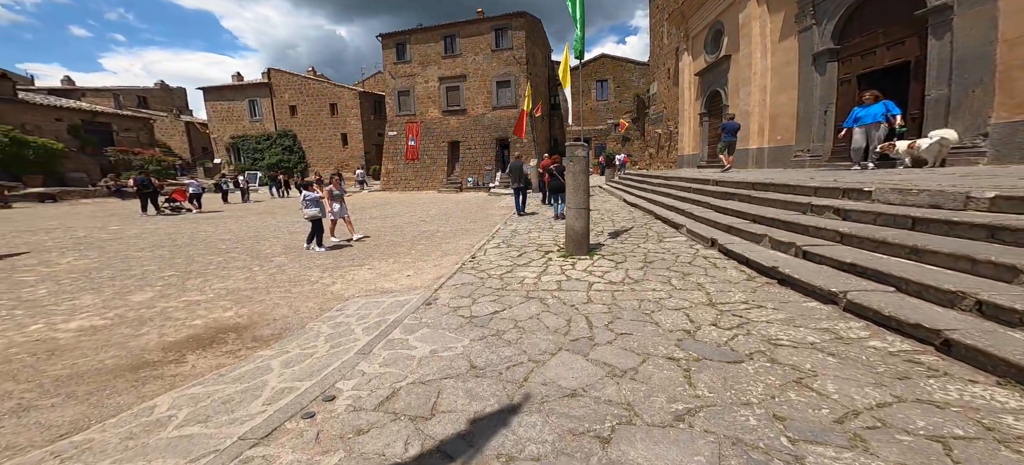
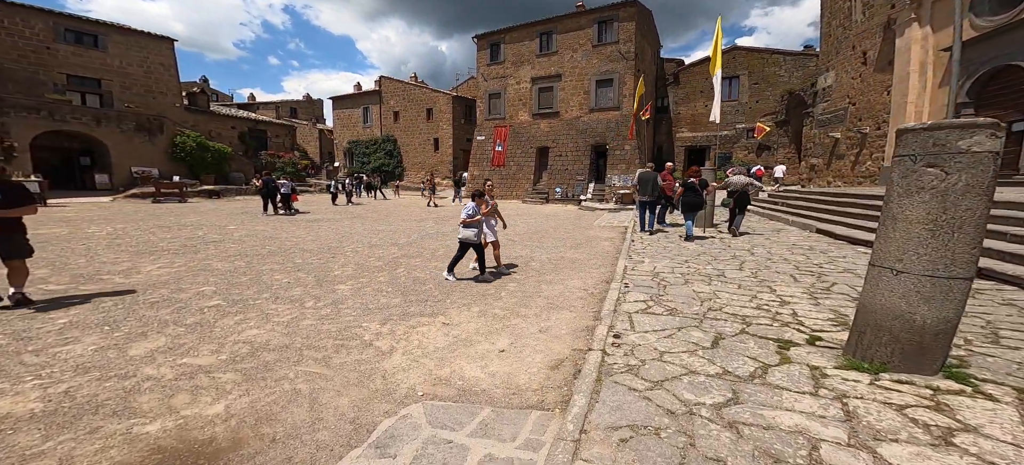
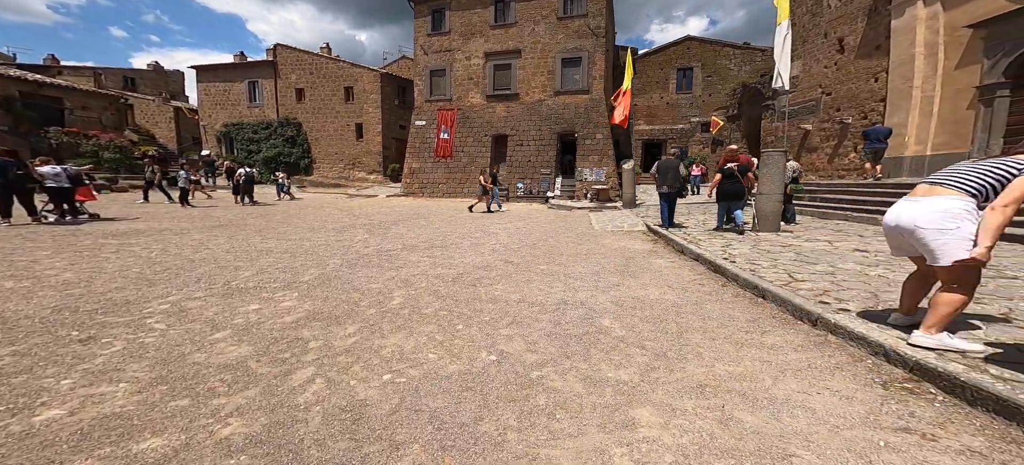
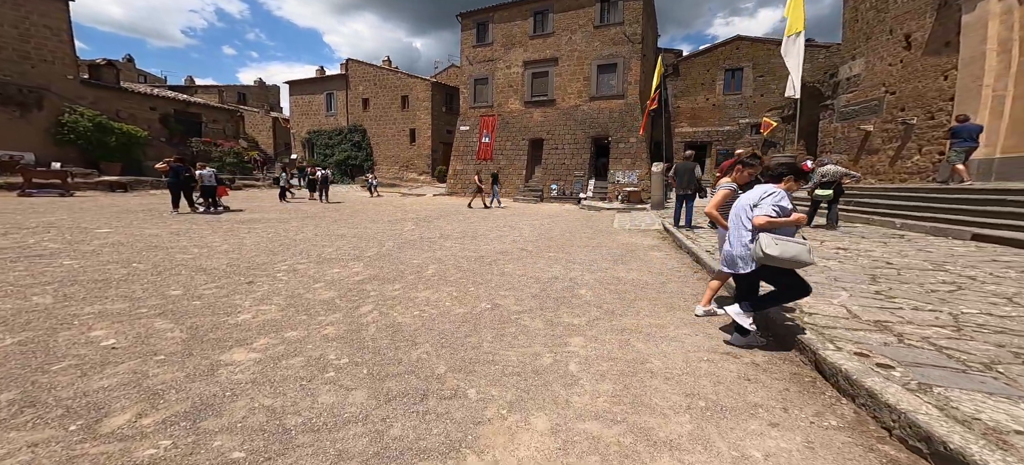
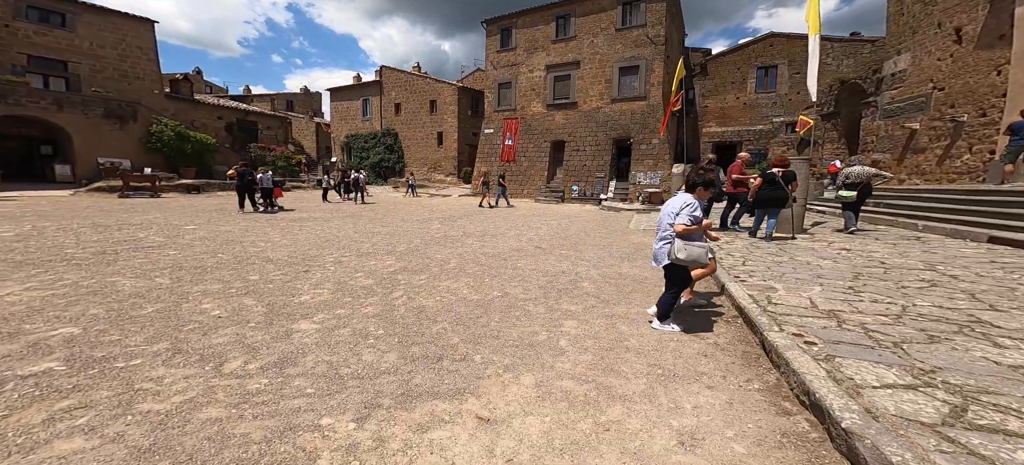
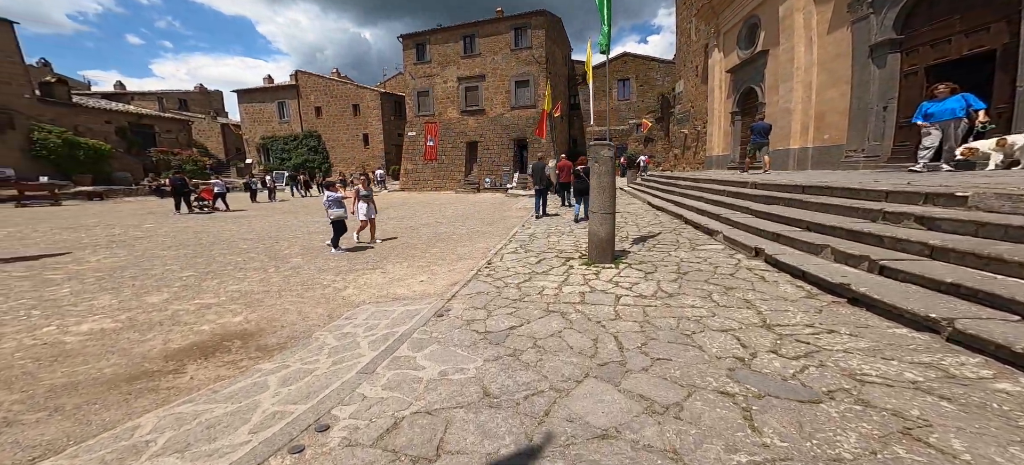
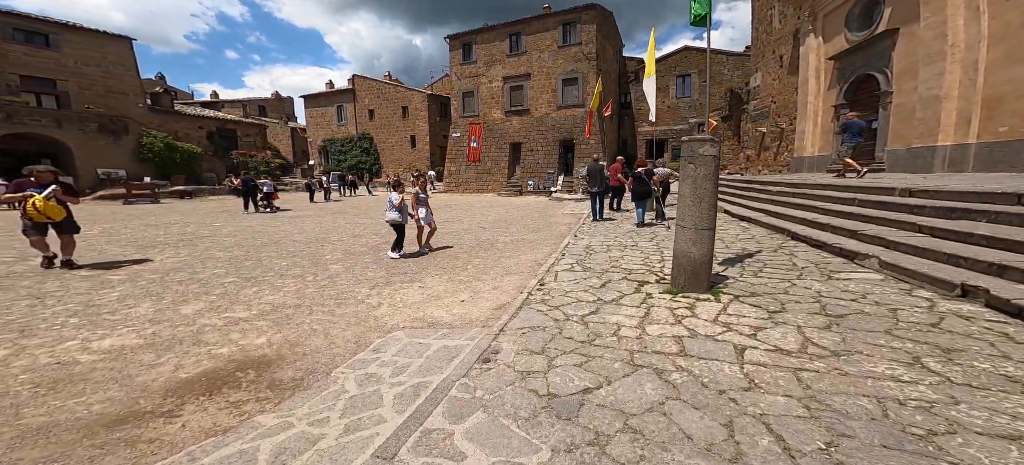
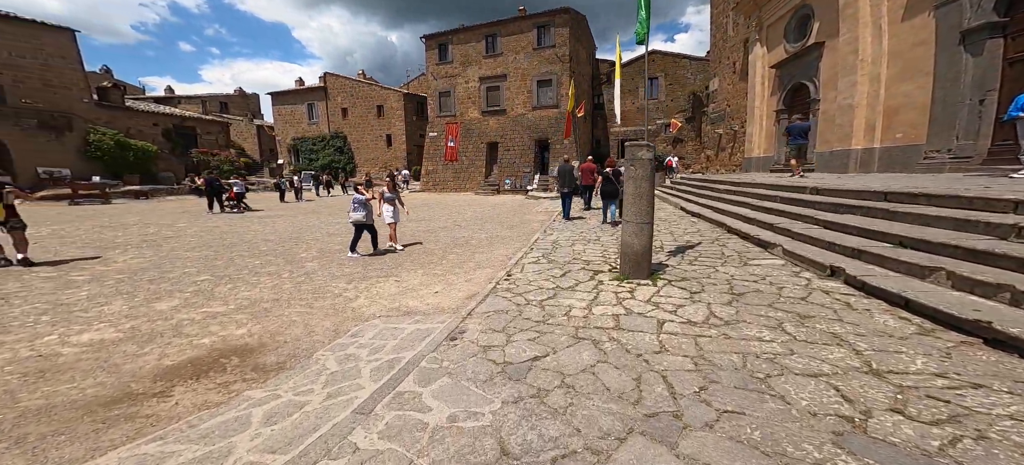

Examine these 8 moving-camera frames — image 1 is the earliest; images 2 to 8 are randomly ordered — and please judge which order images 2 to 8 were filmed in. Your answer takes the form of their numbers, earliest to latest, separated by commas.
6, 8, 7, 2, 5, 4, 3
